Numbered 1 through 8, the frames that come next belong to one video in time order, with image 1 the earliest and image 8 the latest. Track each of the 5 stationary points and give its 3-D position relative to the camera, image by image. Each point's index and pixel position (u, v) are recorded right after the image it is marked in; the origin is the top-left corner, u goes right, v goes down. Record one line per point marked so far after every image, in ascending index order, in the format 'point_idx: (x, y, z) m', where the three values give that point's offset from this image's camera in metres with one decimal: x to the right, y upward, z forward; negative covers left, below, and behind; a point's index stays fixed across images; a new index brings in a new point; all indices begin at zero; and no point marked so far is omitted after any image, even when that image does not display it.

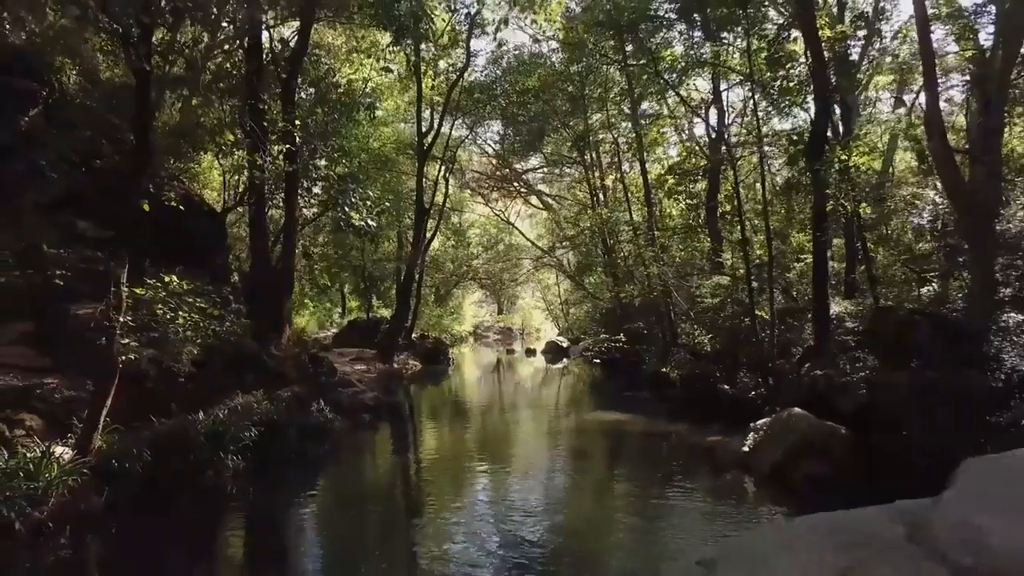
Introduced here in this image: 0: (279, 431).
0: (-3.3, -2.1, +10.0) m
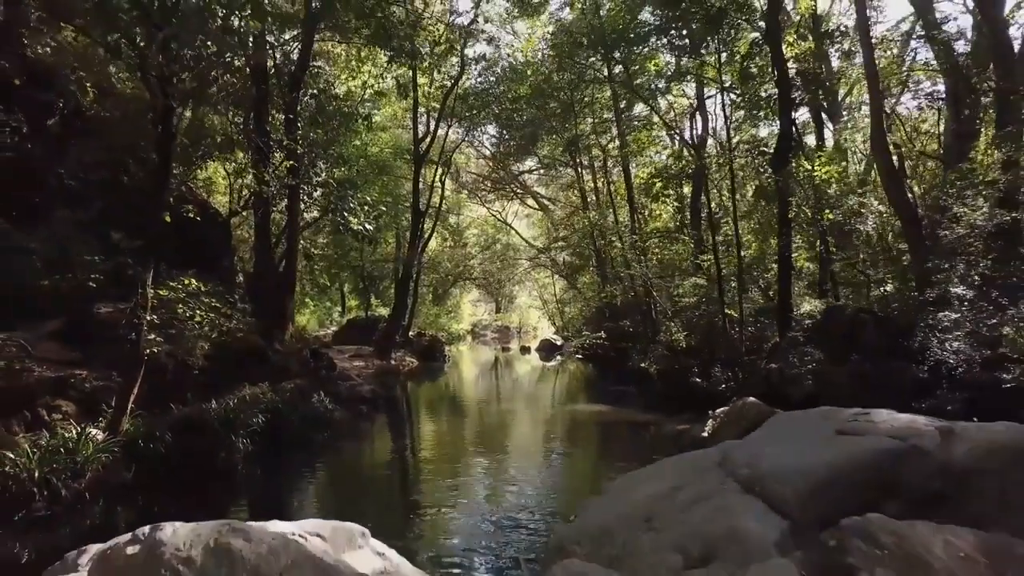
0: (-3.6, -2.1, +11.0) m
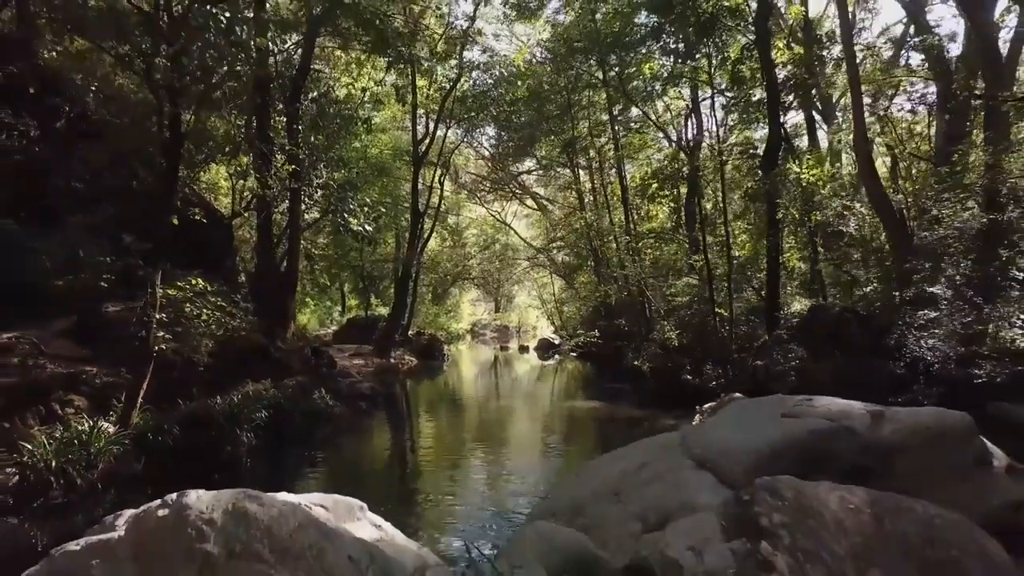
0: (-3.7, -2.1, +11.4) m
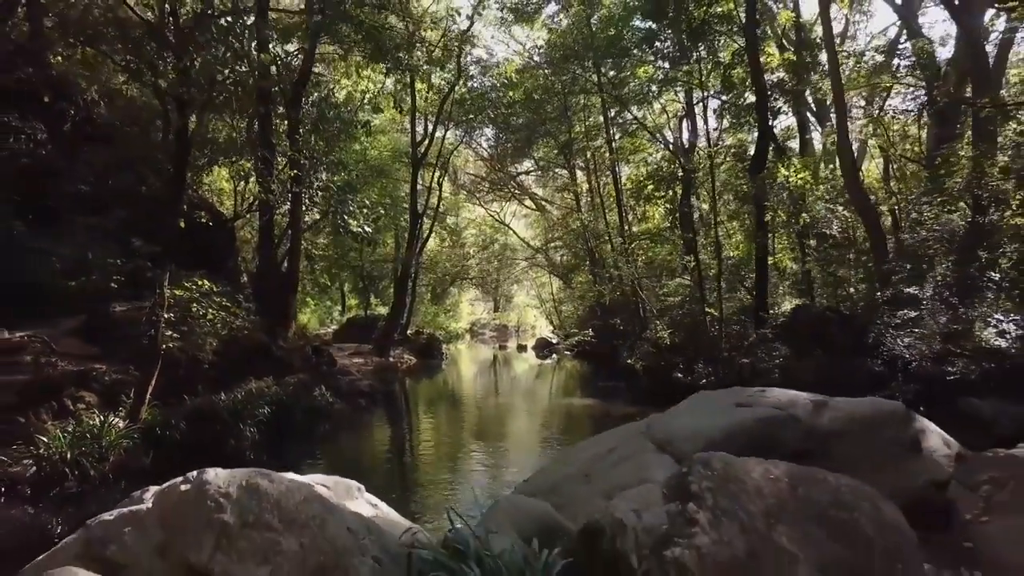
0: (-3.8, -2.1, +11.7) m
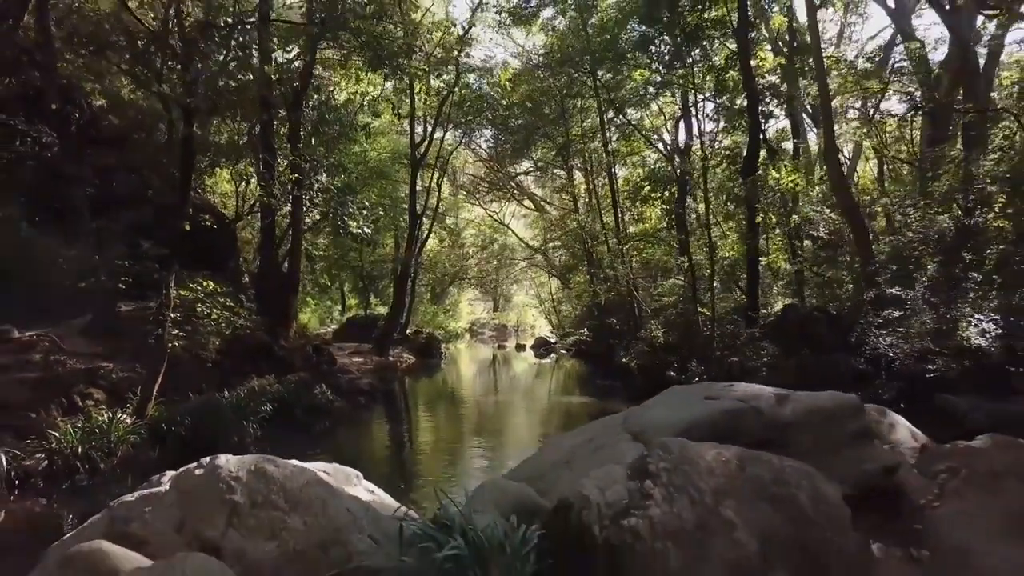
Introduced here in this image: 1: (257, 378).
0: (-3.8, -2.1, +12.0) m
1: (-4.6, -1.6, +12.4) m
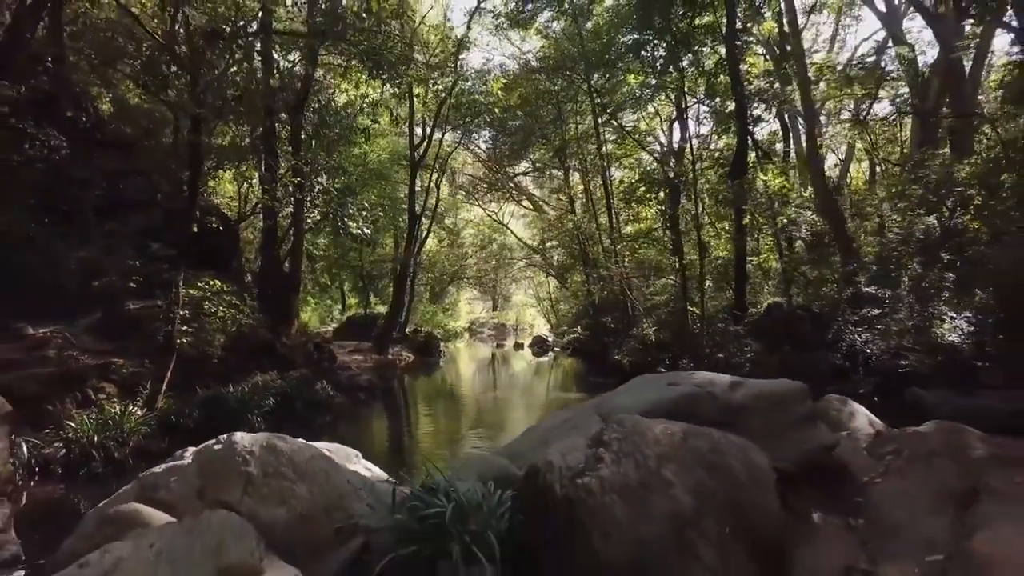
0: (-3.9, -2.1, +12.5) m
1: (-4.7, -1.6, +12.9) m
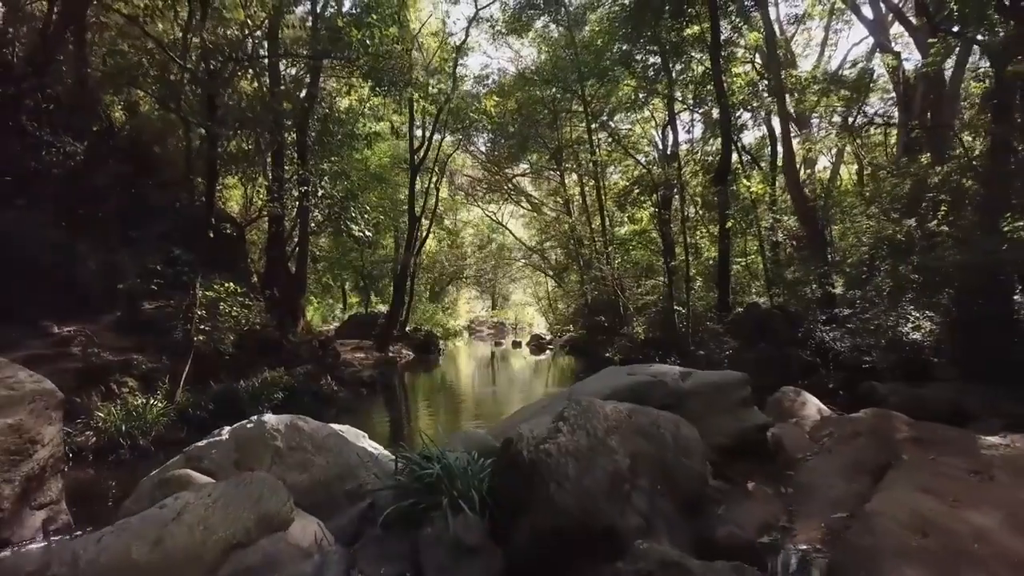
0: (-4.1, -2.1, +13.2) m
1: (-4.8, -1.6, +13.7) m
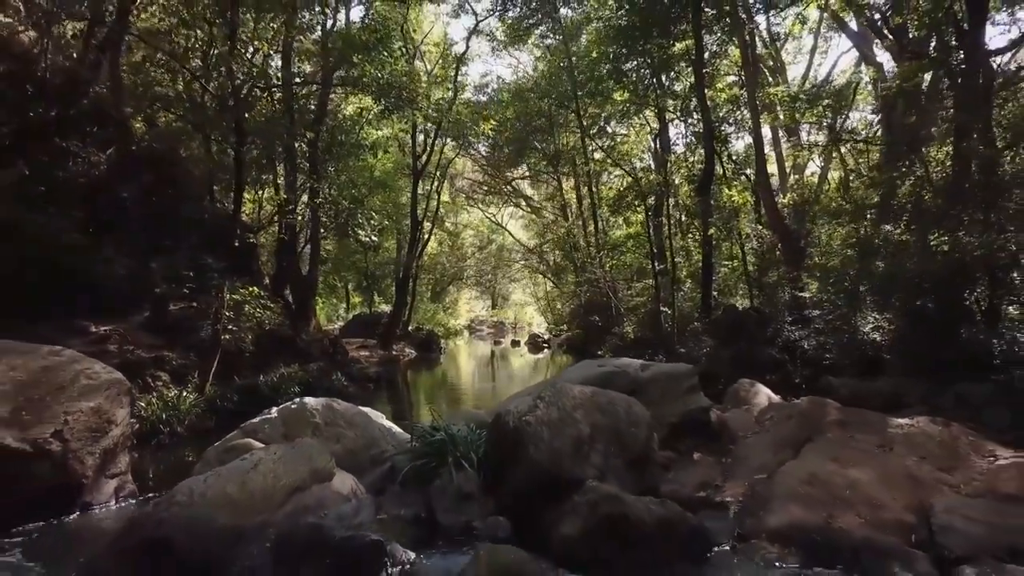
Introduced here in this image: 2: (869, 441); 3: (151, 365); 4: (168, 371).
0: (-4.1, -2.1, +14.4) m
1: (-4.8, -1.7, +14.8) m
2: (+3.1, -1.3, +6.0) m
3: (-6.0, -1.3, +11.5) m
4: (-5.8, -1.5, +11.8) m
